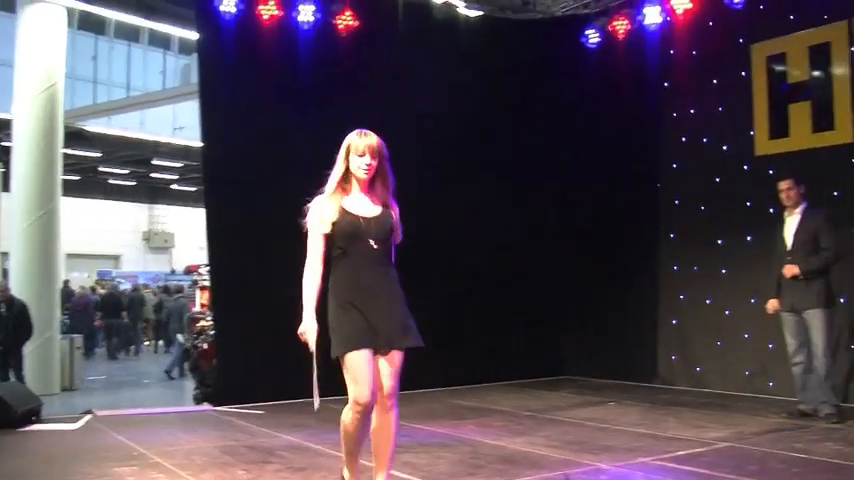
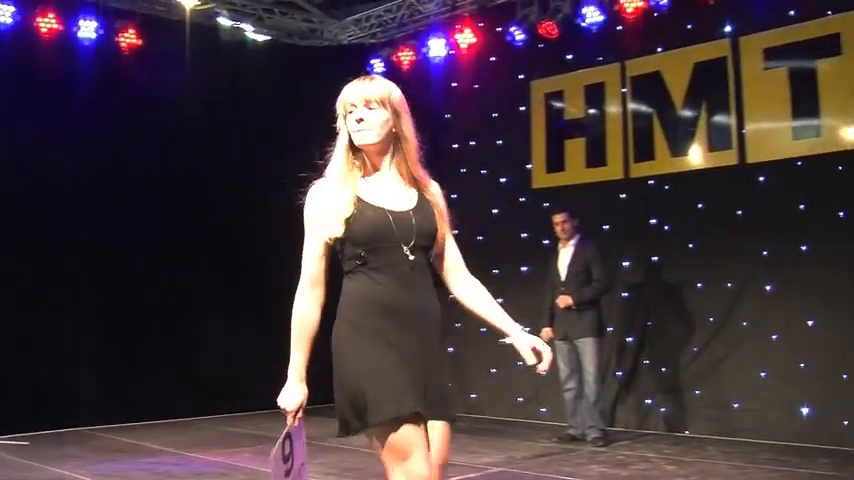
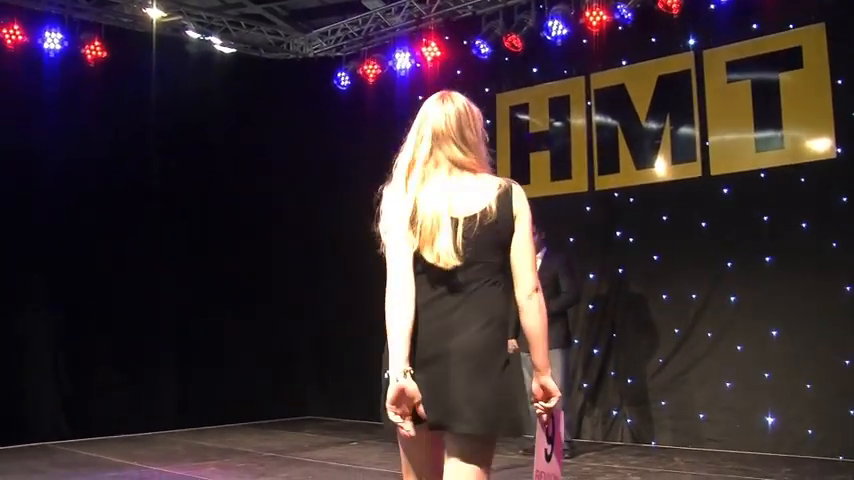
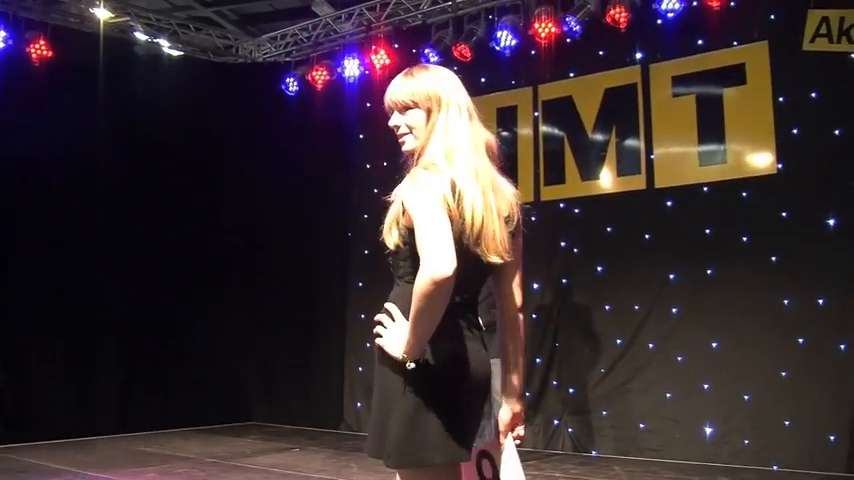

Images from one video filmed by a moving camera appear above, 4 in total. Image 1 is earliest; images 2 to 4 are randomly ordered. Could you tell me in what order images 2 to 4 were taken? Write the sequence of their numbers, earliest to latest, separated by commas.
2, 4, 3
